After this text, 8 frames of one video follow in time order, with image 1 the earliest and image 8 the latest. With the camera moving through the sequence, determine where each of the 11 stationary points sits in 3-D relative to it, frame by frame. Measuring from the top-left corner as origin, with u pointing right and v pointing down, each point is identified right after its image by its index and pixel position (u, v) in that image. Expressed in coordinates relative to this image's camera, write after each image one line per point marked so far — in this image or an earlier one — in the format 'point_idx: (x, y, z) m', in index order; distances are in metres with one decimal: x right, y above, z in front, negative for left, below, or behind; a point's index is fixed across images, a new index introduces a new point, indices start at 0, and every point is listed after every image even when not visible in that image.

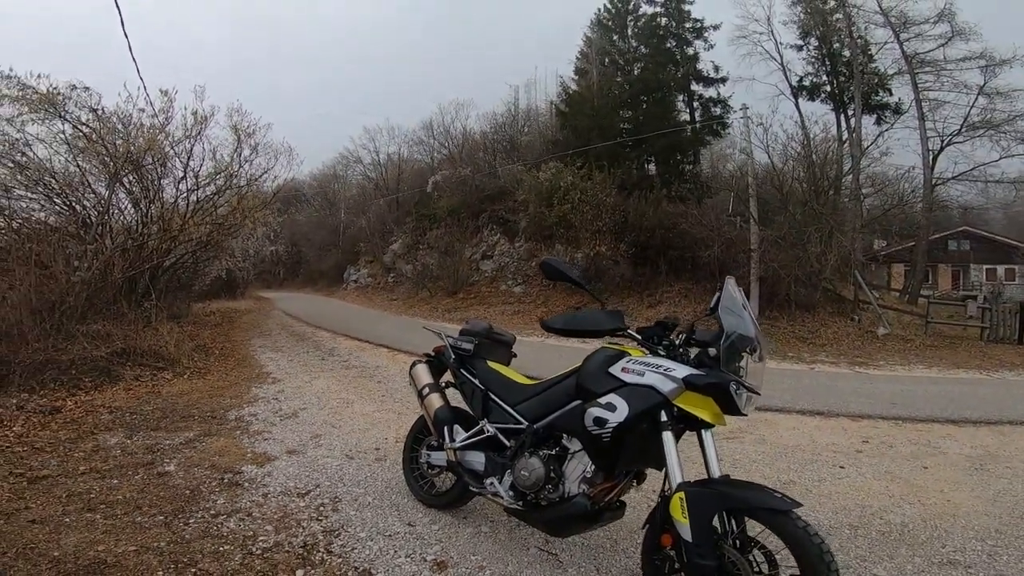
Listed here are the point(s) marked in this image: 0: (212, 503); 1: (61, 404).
0: (-2.0, -1.4, +3.4) m
1: (-5.0, -1.3, +5.7) m
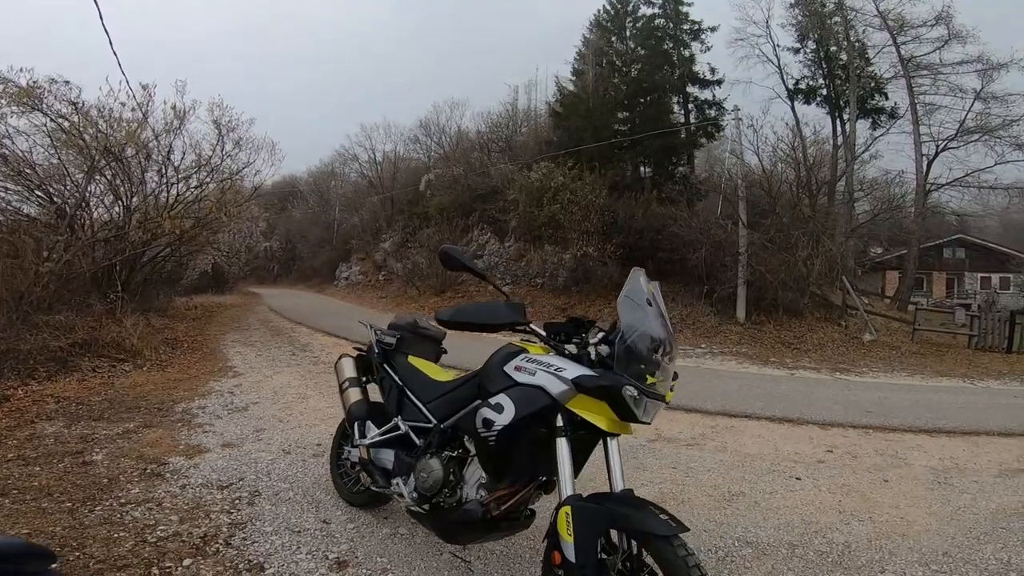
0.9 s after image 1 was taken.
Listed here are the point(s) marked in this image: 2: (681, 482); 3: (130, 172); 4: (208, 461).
0: (-2.5, -1.3, +3.3) m
1: (-5.5, -1.1, +5.6) m
2: (+1.2, -1.4, +3.7) m
3: (-7.9, +2.5, +10.5) m
4: (-2.3, -1.3, +3.9) m
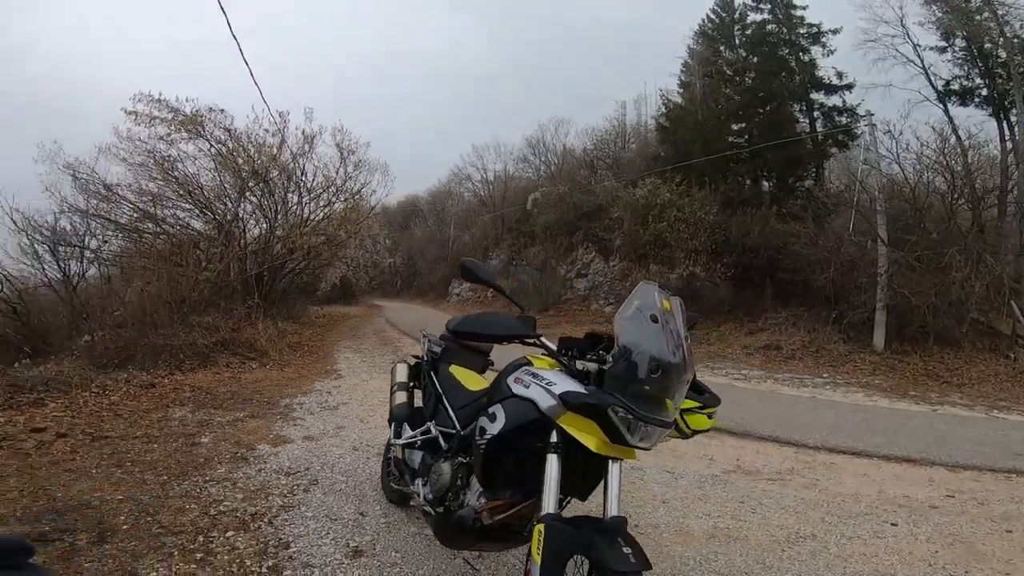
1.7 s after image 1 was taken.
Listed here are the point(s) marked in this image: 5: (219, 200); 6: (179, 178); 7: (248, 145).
0: (-2.2, -1.4, +3.8) m
1: (-4.6, -1.2, +6.7) m
2: (+1.5, -1.5, +3.4) m
3: (-5.7, +2.3, +12.1) m
4: (-1.9, -1.4, +4.4) m
5: (-6.4, +1.9, +11.5) m
6: (-7.2, +2.4, +11.2) m
7: (-6.2, +3.4, +11.8) m
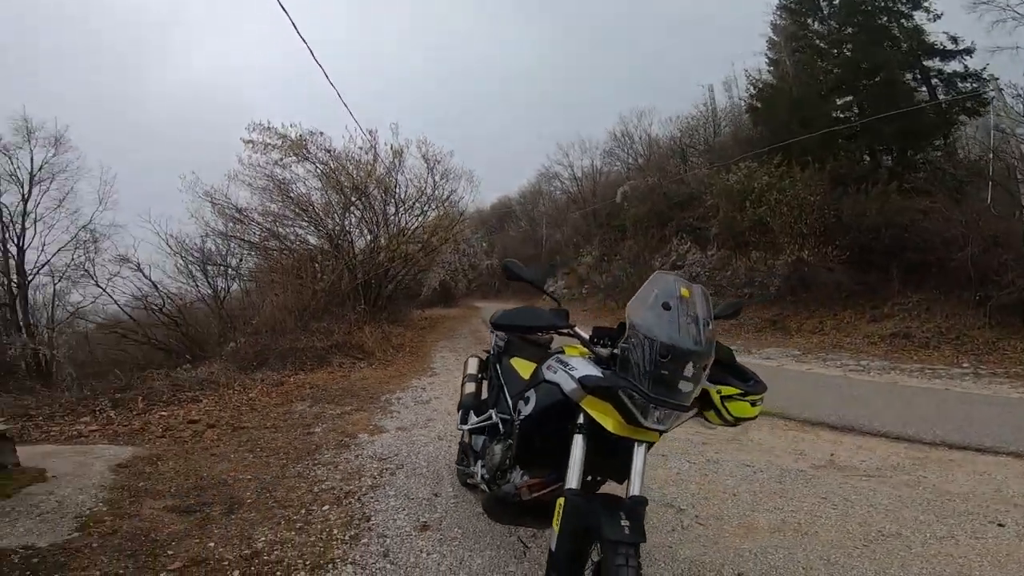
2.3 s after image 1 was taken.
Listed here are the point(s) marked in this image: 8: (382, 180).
0: (-1.6, -1.4, +4.4) m
1: (-3.4, -1.4, +7.7) m
2: (+1.9, -1.4, +3.2) m
3: (-3.6, +2.1, +13.3) m
4: (-1.2, -1.4, +4.9) m
5: (-4.4, +1.7, +12.8) m
6: (-5.3, +2.2, +12.7) m
7: (-4.2, +3.2, +13.0) m
8: (-3.4, +2.8, +13.4) m
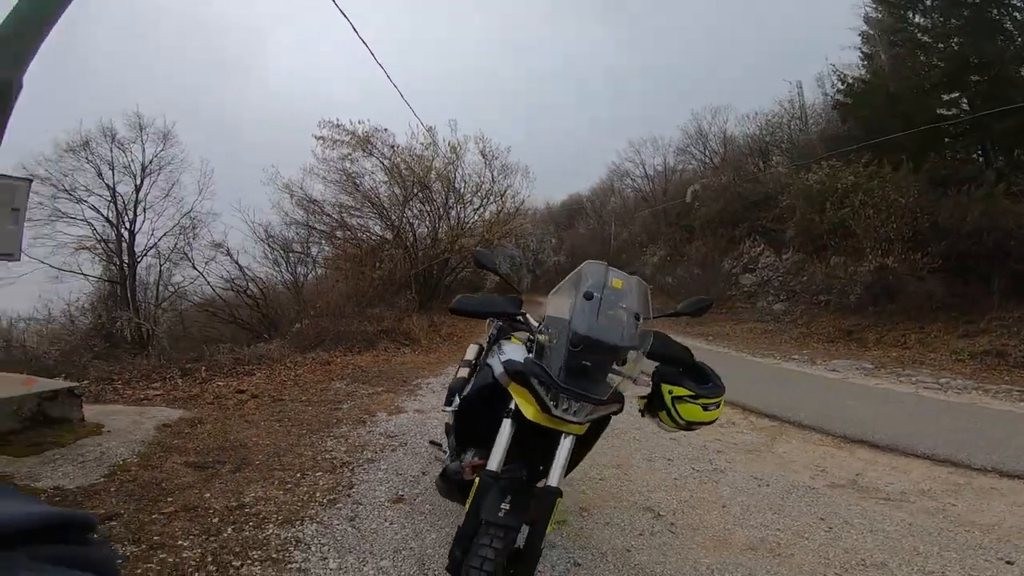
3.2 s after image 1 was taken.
0: (-1.6, -1.3, +4.7) m
1: (-2.9, -1.1, +8.3) m
2: (+1.7, -1.4, +3.1) m
3: (-2.1, +2.4, +13.8) m
4: (-1.1, -1.3, +5.1) m
5: (-3.0, +2.0, +13.4) m
6: (-3.9, +2.5, +13.4) m
7: (-2.7, +3.4, +13.6) m
8: (-1.9, +3.0, +13.9) m
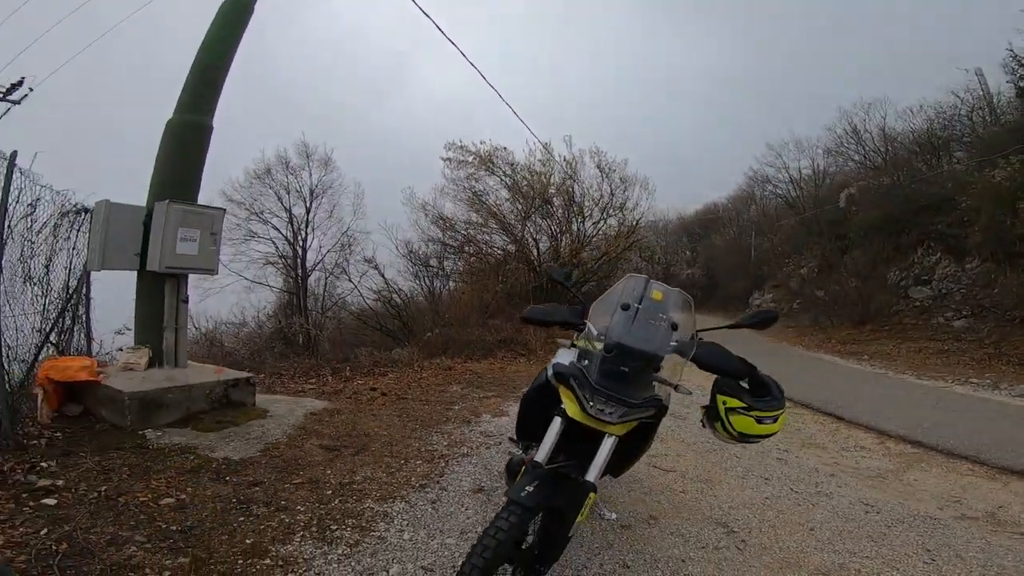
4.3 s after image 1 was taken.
0: (-0.7, -1.4, +5.2) m
1: (-1.0, -1.3, +9.0) m
2: (+2.1, -1.5, +2.8) m
3: (+1.2, +2.0, +14.2) m
4: (-0.1, -1.4, +5.5) m
5: (+0.2, +1.7, +14.0) m
6: (-0.6, +2.2, +14.3) m
7: (+0.6, +3.1, +14.2) m
8: (+1.4, +2.7, +14.2) m
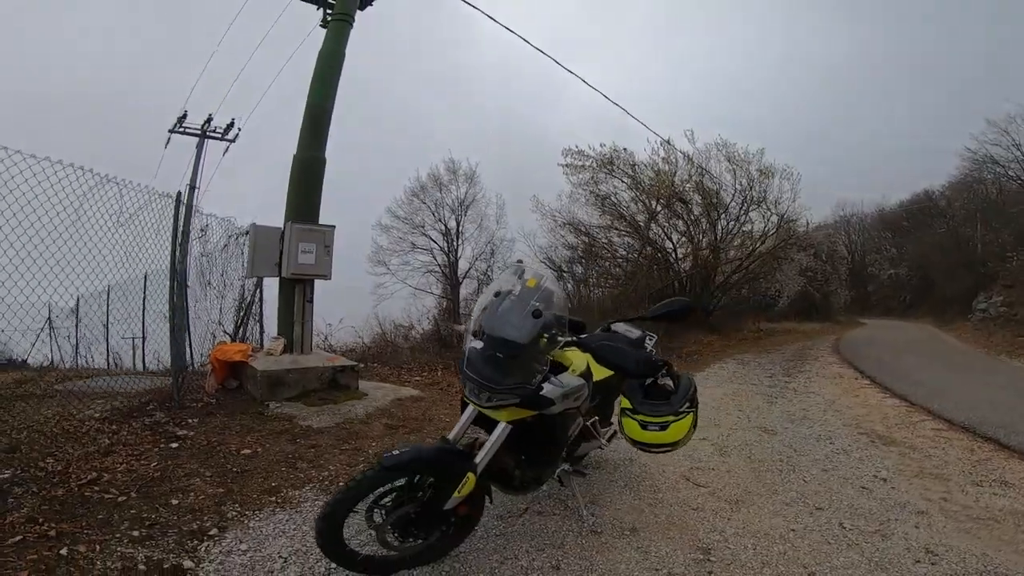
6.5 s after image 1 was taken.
0: (-0.1, -1.4, +5.6) m
1: (+0.9, -1.4, +9.2) m
2: (+1.7, -1.5, +2.3) m
3: (+4.6, +2.0, +13.4) m
4: (+0.6, -1.4, +5.6) m
5: (+3.7, +1.6, +13.6) m
6: (+3.0, +2.1, +14.1) m
7: (+4.1, +3.0, +13.6) m
8: (+4.9, +2.6, +13.4) m
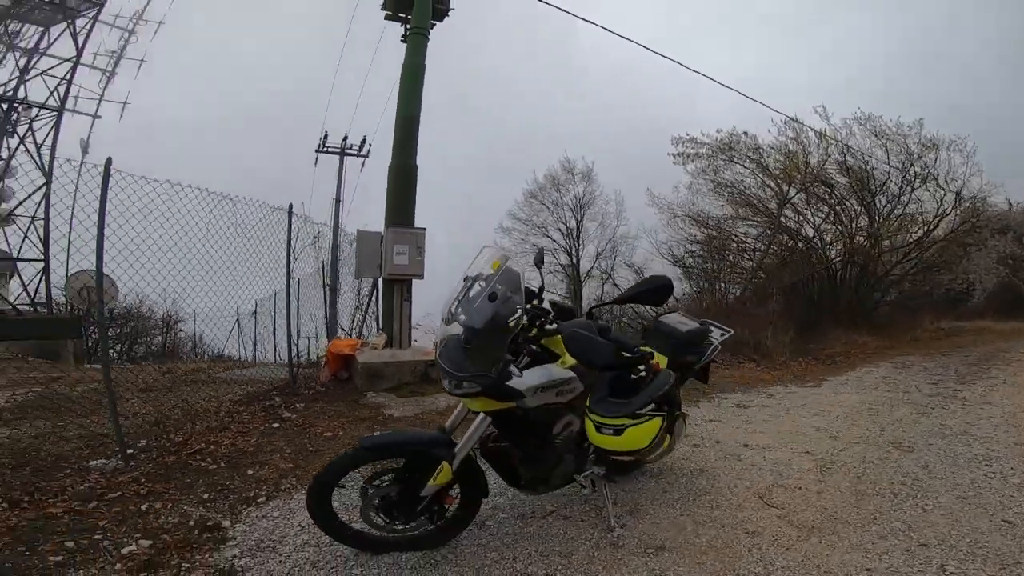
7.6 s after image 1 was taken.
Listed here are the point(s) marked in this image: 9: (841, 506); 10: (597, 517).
0: (+0.8, -1.4, +5.4) m
1: (+2.7, -1.3, +8.6) m
2: (+1.6, -1.4, +1.8) m
3: (+7.3, +2.1, +11.7) m
4: (+1.4, -1.4, +5.3) m
5: (+6.5, +1.7, +12.1) m
6: (+5.9, +2.2, +12.8) m
7: (+6.9, +3.2, +12.1) m
8: (+7.6, +2.8, +11.6) m
9: (+2.1, -1.4, +3.3) m
10: (+0.5, -1.3, +2.9) m
